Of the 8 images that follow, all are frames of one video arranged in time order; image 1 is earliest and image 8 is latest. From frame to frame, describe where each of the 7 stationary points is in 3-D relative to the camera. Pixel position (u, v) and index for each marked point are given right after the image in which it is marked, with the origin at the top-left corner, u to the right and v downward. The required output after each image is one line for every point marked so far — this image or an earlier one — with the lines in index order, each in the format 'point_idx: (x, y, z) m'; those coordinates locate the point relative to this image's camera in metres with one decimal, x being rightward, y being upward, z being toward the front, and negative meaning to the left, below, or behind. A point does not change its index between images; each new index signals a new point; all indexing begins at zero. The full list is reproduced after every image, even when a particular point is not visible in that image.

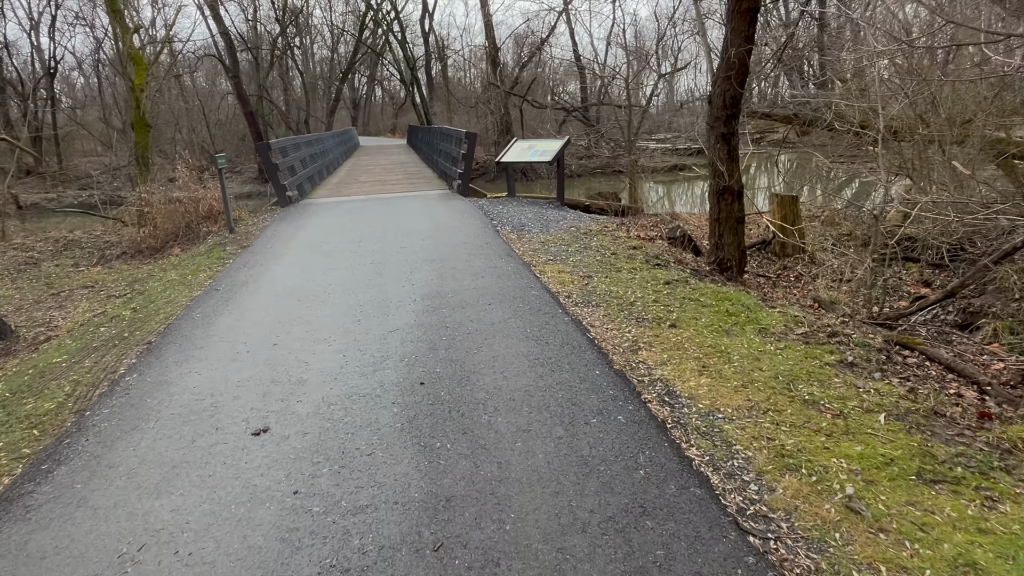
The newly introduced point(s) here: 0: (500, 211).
0: (-0.2, +1.2, +9.0) m
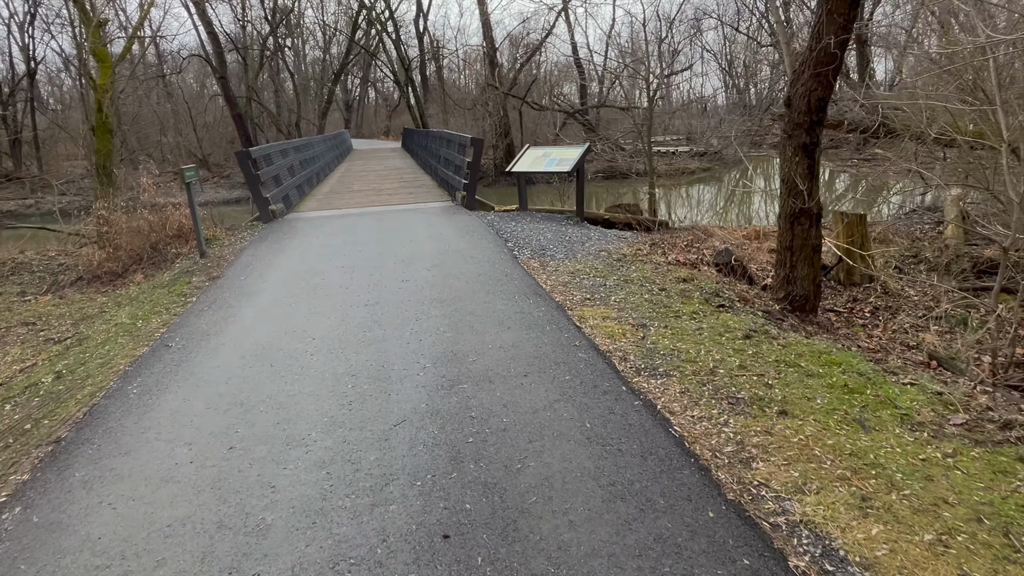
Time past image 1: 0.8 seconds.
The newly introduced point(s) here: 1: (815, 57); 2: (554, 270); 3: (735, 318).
0: (0.0, +0.8, +7.8) m
1: (+2.2, +1.7, +4.3) m
2: (+0.4, +0.2, +5.6) m
3: (+1.7, -0.2, +4.5) m
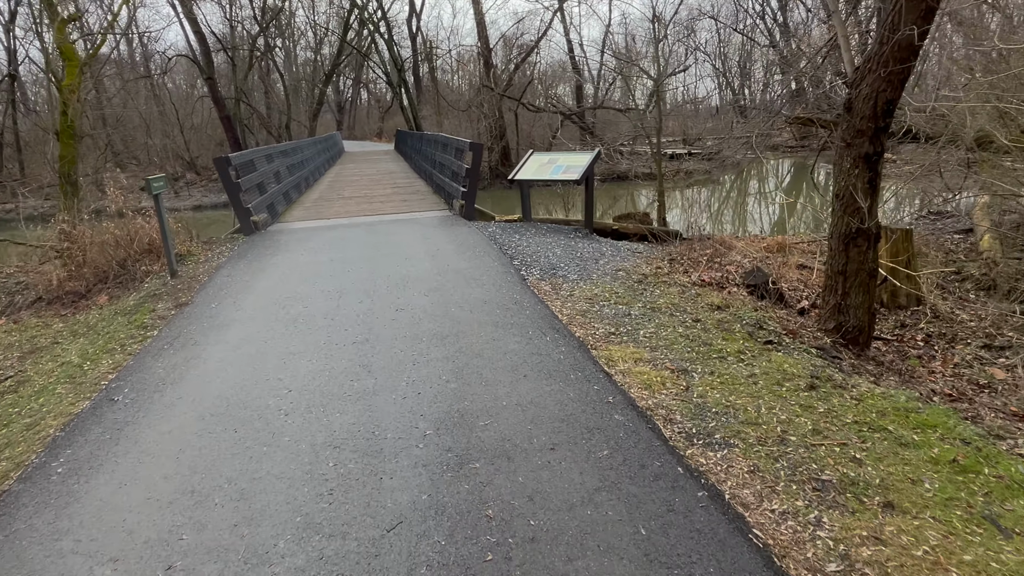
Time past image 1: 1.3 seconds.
0: (+0.1, +0.5, +7.2) m
1: (+2.3, +1.4, +3.6) m
2: (+0.5, -0.1, +5.0) m
3: (+1.8, -0.4, +3.8) m
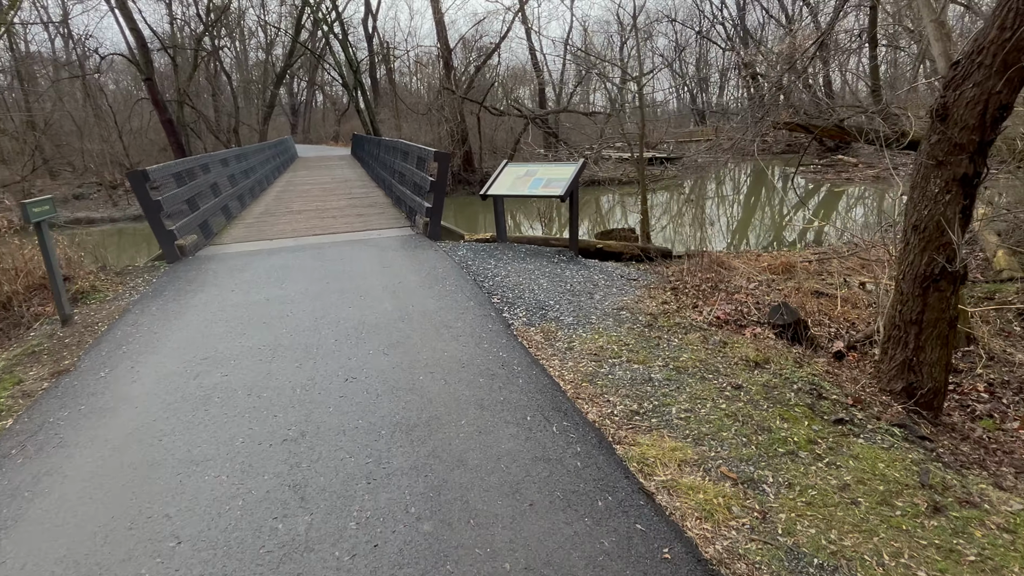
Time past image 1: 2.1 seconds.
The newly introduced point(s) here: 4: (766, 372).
0: (-0.2, +0.2, +6.1) m
1: (+2.2, +1.1, +2.7) m
2: (+0.4, -0.4, +3.9) m
3: (+1.7, -0.8, +2.8) m
4: (+1.6, -0.5, +3.7) m
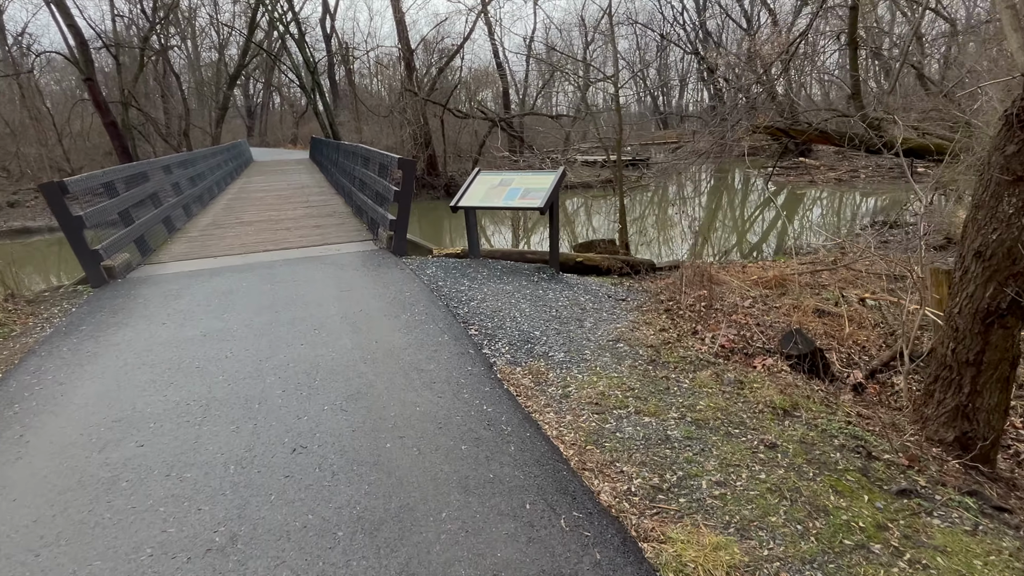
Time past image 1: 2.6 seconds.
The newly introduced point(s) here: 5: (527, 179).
0: (-0.4, 0.0, +5.4) m
1: (+2.2, +0.9, +2.2) m
2: (+0.3, -0.6, +3.3) m
3: (+1.7, -1.0, +2.3) m
4: (+1.5, -0.7, +3.2) m
5: (+0.2, +1.2, +6.4) m
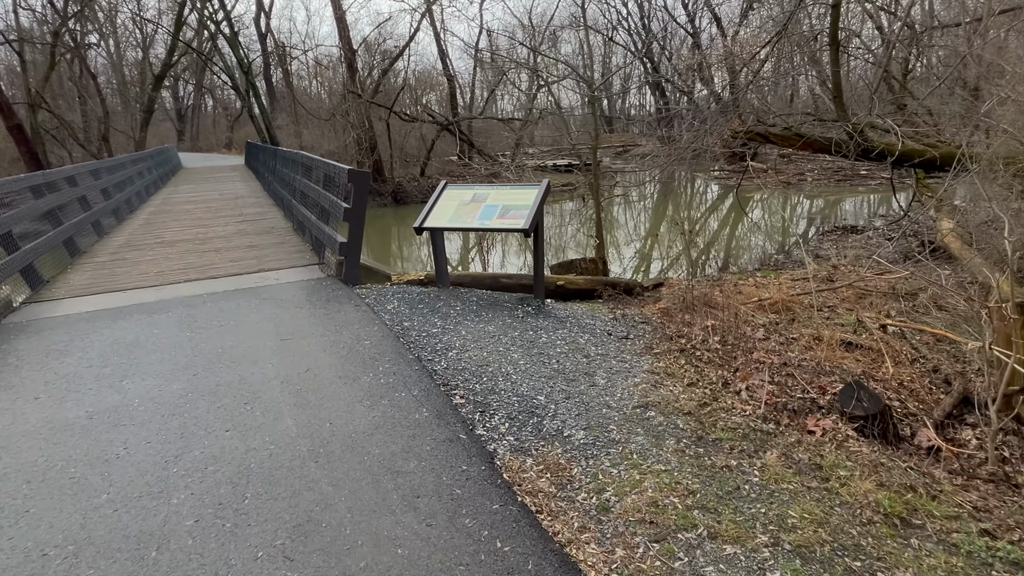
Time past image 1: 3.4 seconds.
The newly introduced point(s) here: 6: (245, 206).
0: (-0.5, -0.4, +4.4) m
1: (+2.3, +0.7, +1.4) m
2: (+0.4, -0.9, +2.3) m
3: (+1.9, -1.2, +1.4) m
4: (+1.6, -1.0, +2.3) m
5: (-0.1, +0.9, +5.4) m
6: (-5.7, +1.8, +12.8) m
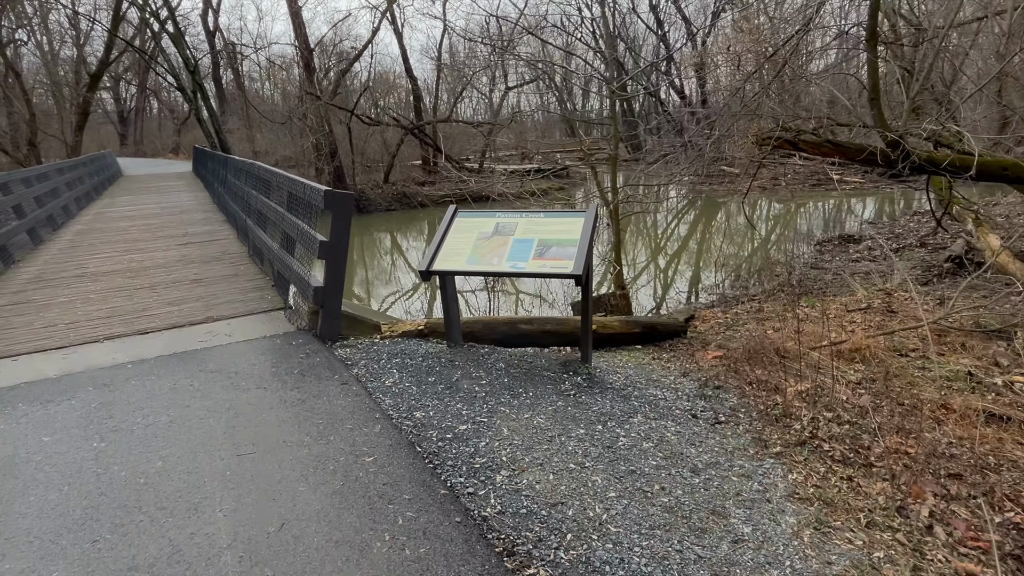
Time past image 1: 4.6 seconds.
0: (-0.2, -0.8, +3.0) m
1: (+2.8, +0.3, +0.2) m
2: (+0.9, -1.3, +1.0) m
3: (+2.5, -1.6, +0.2) m
4: (+2.1, -1.3, +1.1) m
5: (+0.2, +0.4, +4.1) m
6: (-6.0, +1.2, +11.1) m
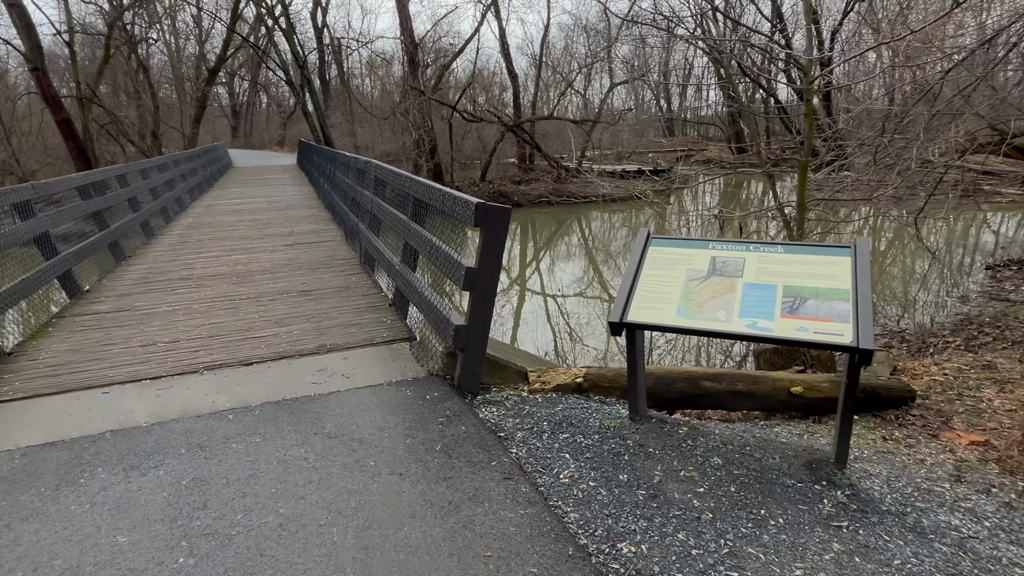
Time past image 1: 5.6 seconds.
0: (+0.8, -1.1, +1.9) m
1: (+3.4, -0.1, -1.3) m
2: (+1.5, -1.7, -0.3) m
3: (+2.9, -2.0, -1.2) m
4: (+2.7, -1.8, -0.4) m
5: (+1.3, +0.1, +2.9) m
6: (-3.8, +1.2, +10.6) m
